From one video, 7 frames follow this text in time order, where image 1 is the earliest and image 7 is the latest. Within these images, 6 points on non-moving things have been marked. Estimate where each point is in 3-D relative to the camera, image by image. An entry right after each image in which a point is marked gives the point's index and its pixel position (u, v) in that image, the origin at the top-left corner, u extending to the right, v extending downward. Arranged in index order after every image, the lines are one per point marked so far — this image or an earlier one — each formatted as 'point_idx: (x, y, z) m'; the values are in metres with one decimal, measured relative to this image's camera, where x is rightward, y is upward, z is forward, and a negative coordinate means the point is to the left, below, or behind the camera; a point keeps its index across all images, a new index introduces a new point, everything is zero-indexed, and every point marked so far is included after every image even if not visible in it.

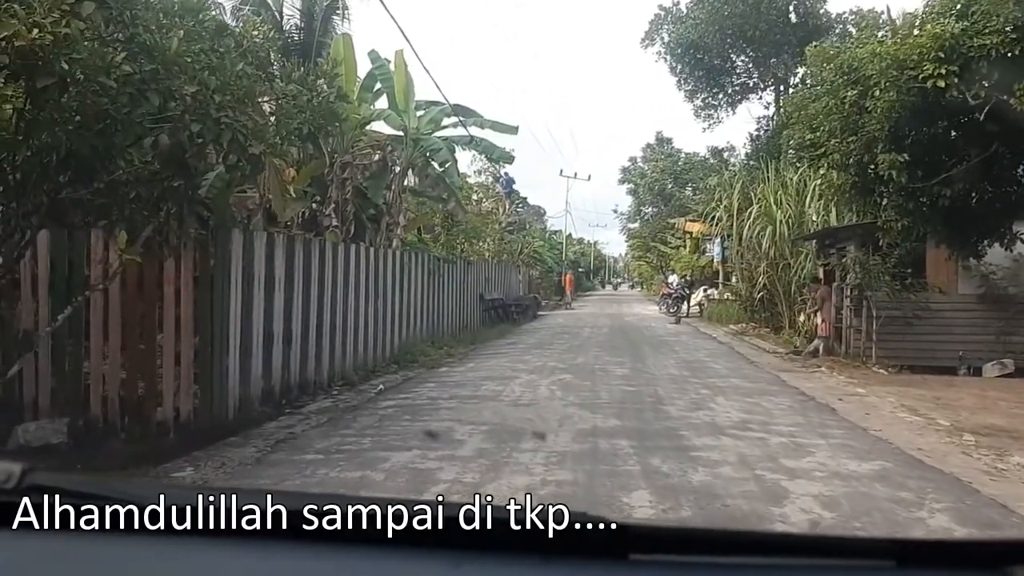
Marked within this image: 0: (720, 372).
0: (+2.6, -1.1, +11.8) m
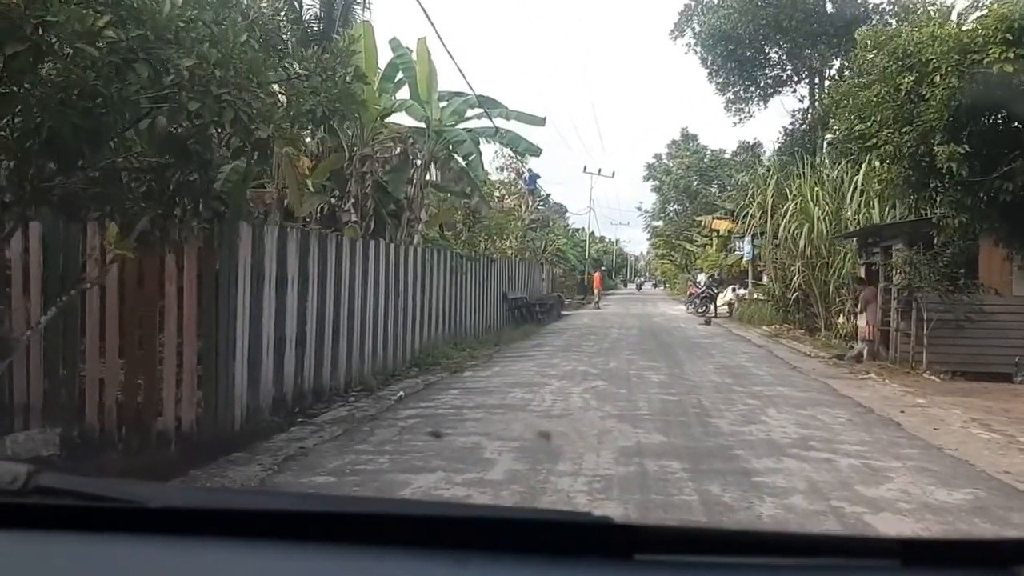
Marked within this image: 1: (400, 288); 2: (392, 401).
0: (+3.0, -1.1, +10.9) m
1: (-1.5, 0.0, +12.6) m
2: (-1.2, -1.1, +9.2) m
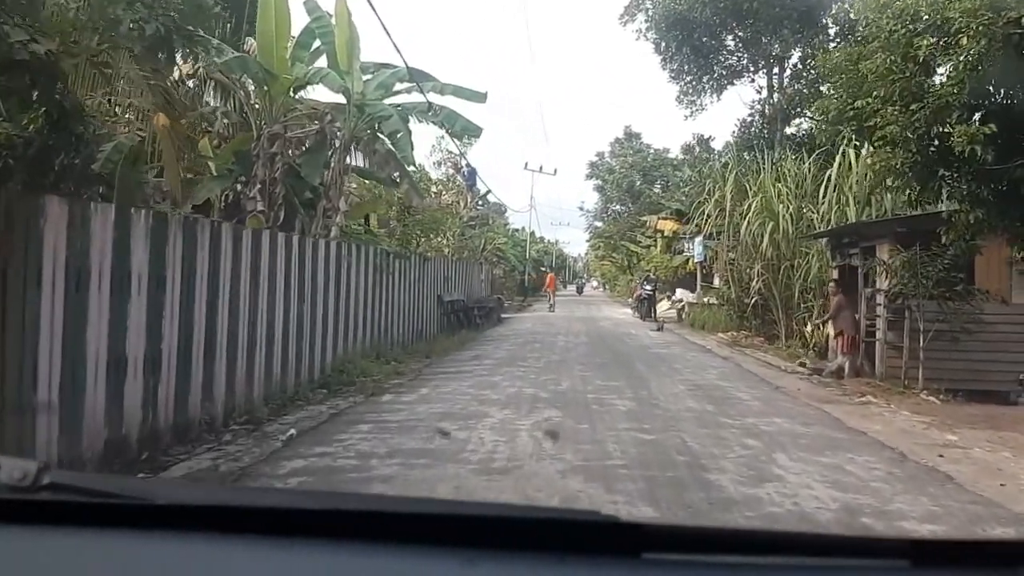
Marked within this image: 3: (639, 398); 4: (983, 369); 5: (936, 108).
0: (+2.3, -1.1, +8.9) m
1: (-2.3, 0.0, +10.3) m
2: (-1.7, -1.1, +7.0) m
3: (+1.3, -1.1, +9.2) m
4: (+6.1, -1.1, +12.2) m
5: (+4.5, +1.9, +9.8) m
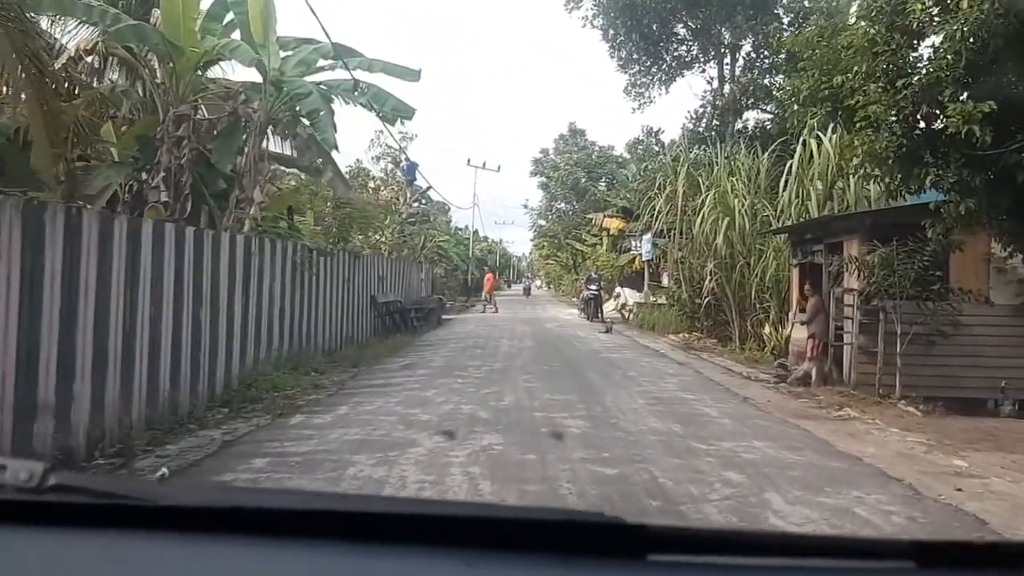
0: (+1.8, -1.1, +7.7) m
1: (-2.9, 0.0, +8.8) m
2: (-2.2, -1.2, +5.5) m
3: (+0.7, -1.1, +8.0) m
4: (+5.4, -1.0, +11.2) m
5: (+3.8, +1.9, +8.7) m
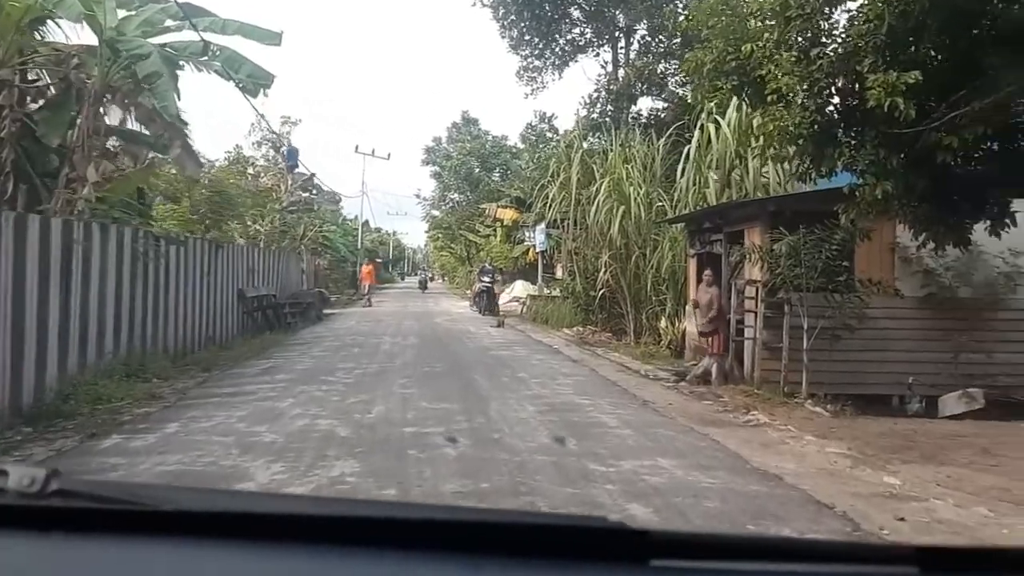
0: (+0.8, -1.1, +6.7) m
1: (-3.9, +0.1, +7.2) m
2: (-2.9, -1.1, +4.0) m
3: (-0.3, -1.0, +6.8) m
4: (+4.0, -0.9, +10.6) m
5: (+2.8, +2.0, +7.8) m
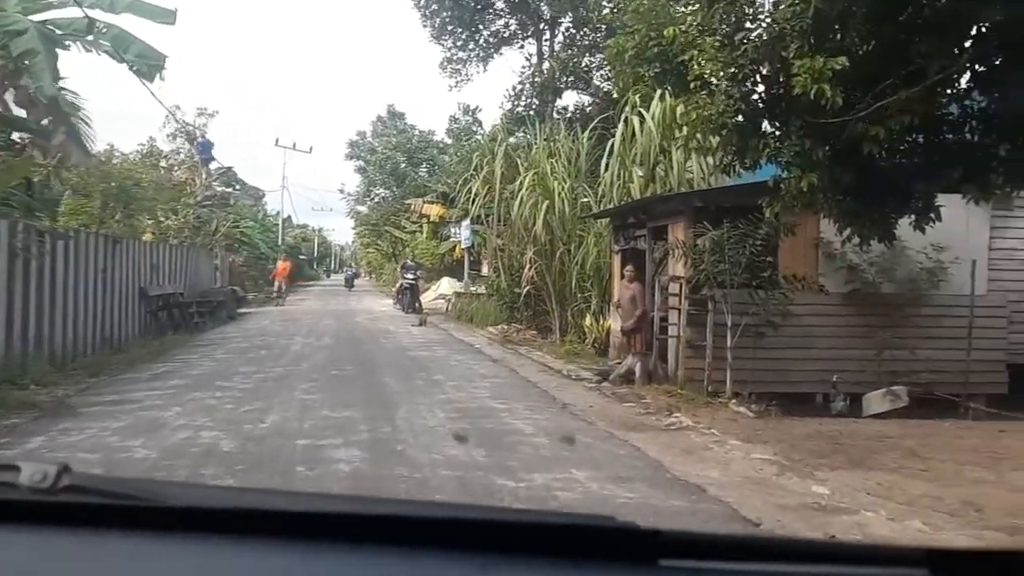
0: (+0.2, -1.1, +6.2) m
1: (-4.6, +0.1, +6.3) m
2: (-3.3, -1.1, +3.3) m
3: (-0.9, -1.0, +6.2) m
4: (+3.1, -0.9, +10.3) m
5: (+2.0, +2.0, +7.5) m
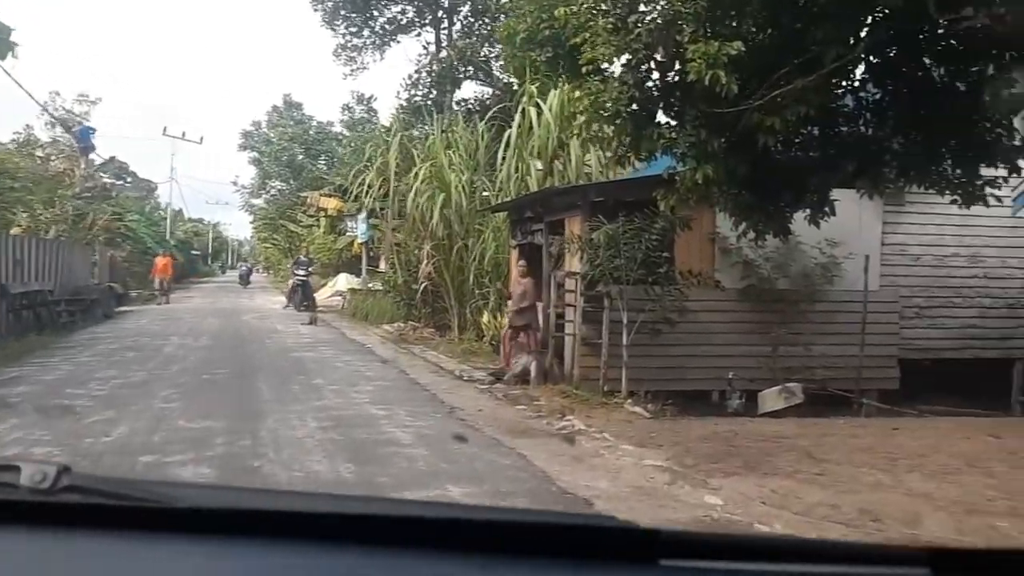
0: (-0.6, -1.0, +5.6) m
1: (-5.4, +0.1, +5.3) m
2: (-3.7, -1.1, +2.4) m
3: (-1.7, -1.0, +5.6) m
4: (+1.9, -0.9, +10.0) m
5: (+1.1, +2.0, +7.1) m
